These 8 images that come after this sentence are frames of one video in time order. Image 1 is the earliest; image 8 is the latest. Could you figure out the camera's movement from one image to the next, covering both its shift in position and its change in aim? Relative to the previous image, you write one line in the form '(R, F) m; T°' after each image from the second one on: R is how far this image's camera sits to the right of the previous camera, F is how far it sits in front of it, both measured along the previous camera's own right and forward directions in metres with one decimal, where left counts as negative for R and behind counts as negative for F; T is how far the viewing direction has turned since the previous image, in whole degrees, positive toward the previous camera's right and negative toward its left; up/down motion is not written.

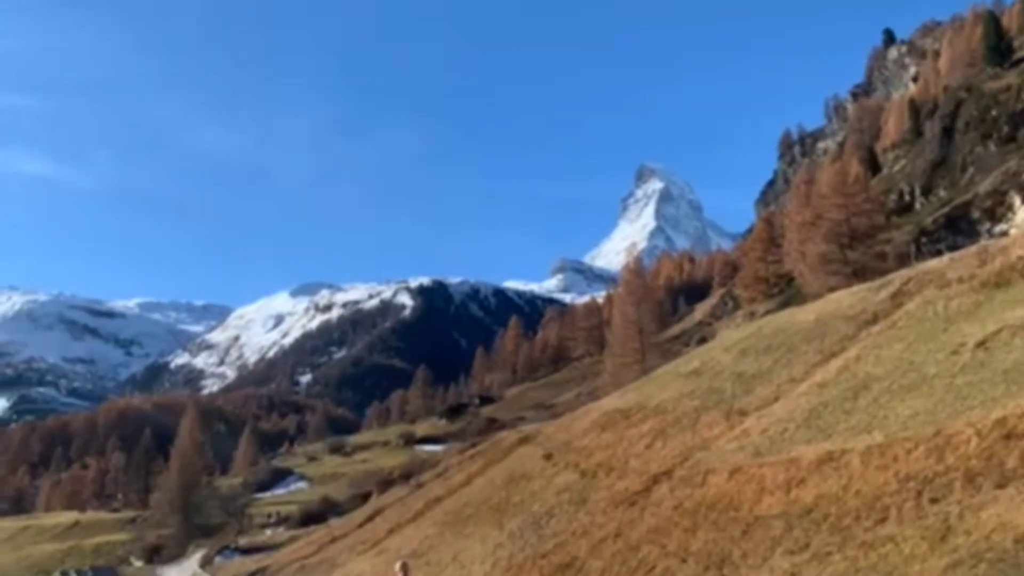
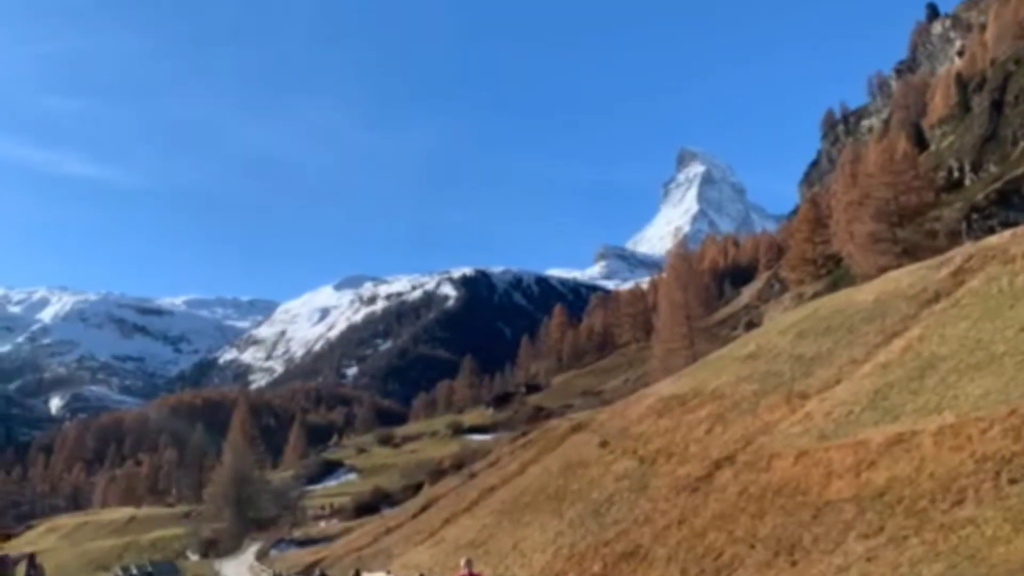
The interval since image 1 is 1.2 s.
(-0.9, +0.5) m; -2°
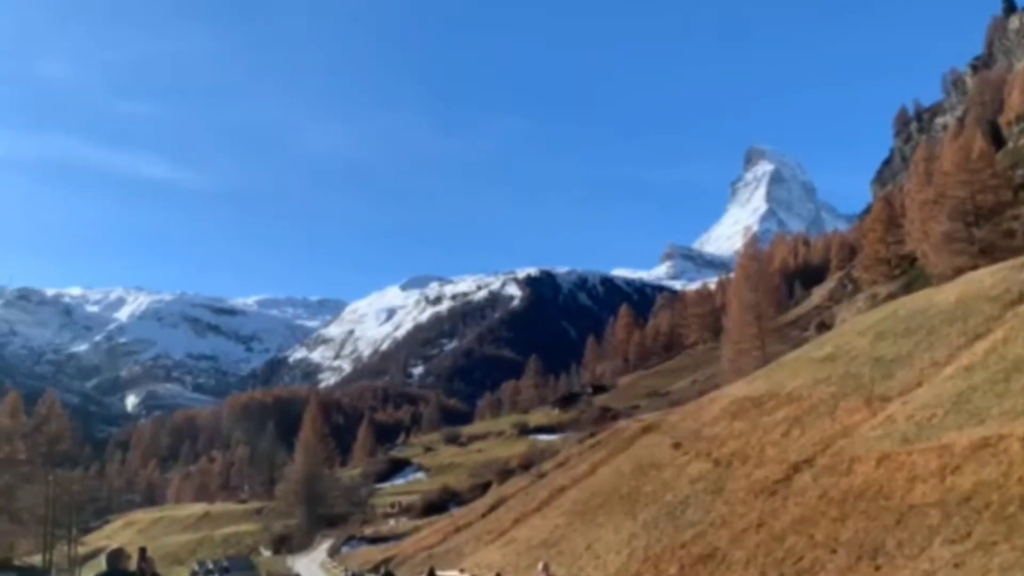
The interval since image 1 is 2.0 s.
(-0.7, -0.2) m; -3°
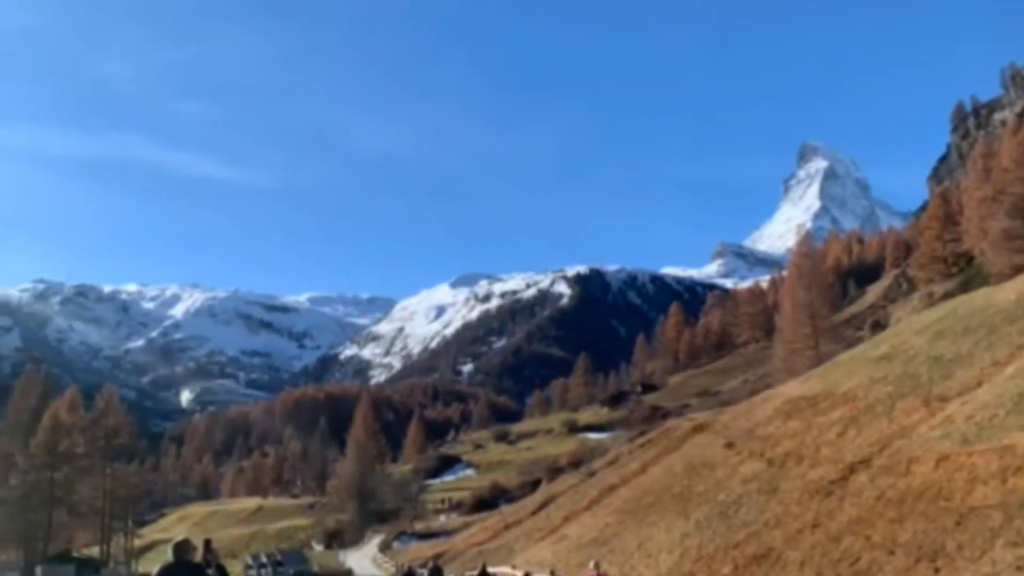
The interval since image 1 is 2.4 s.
(-0.2, -0.1) m; -3°
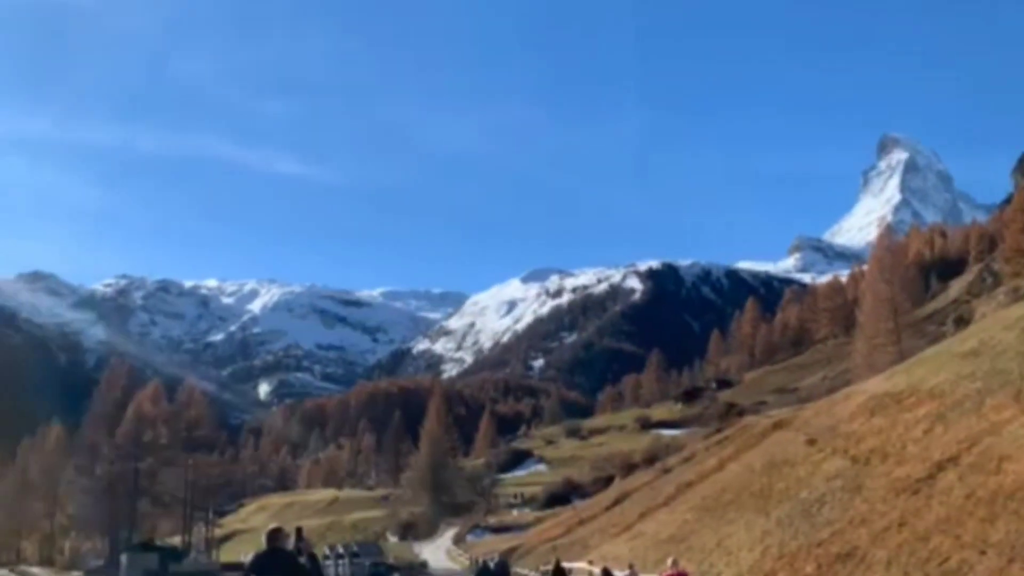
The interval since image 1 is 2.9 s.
(-0.4, +0.2) m; -4°
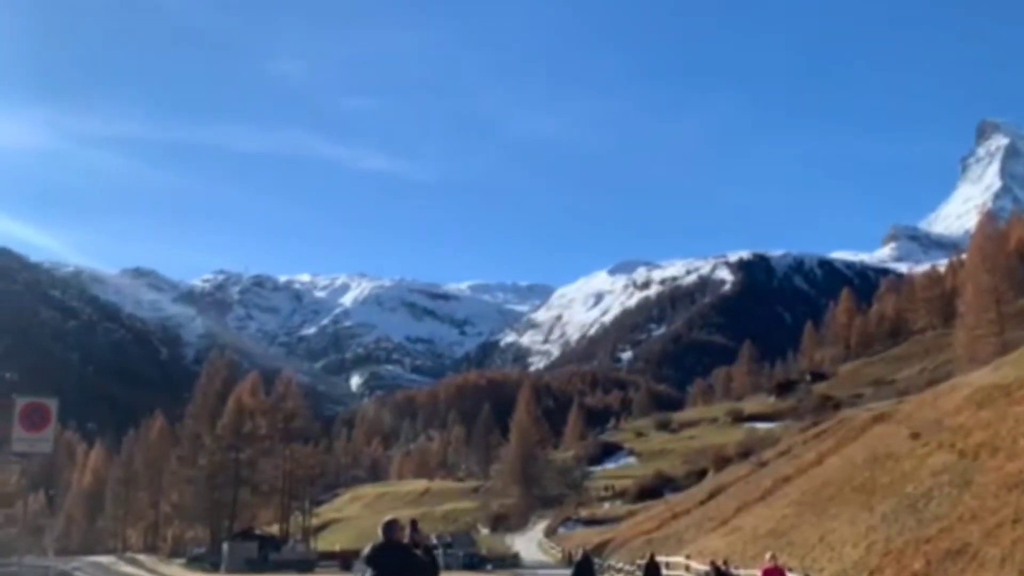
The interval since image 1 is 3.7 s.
(-0.6, +0.1) m; -5°
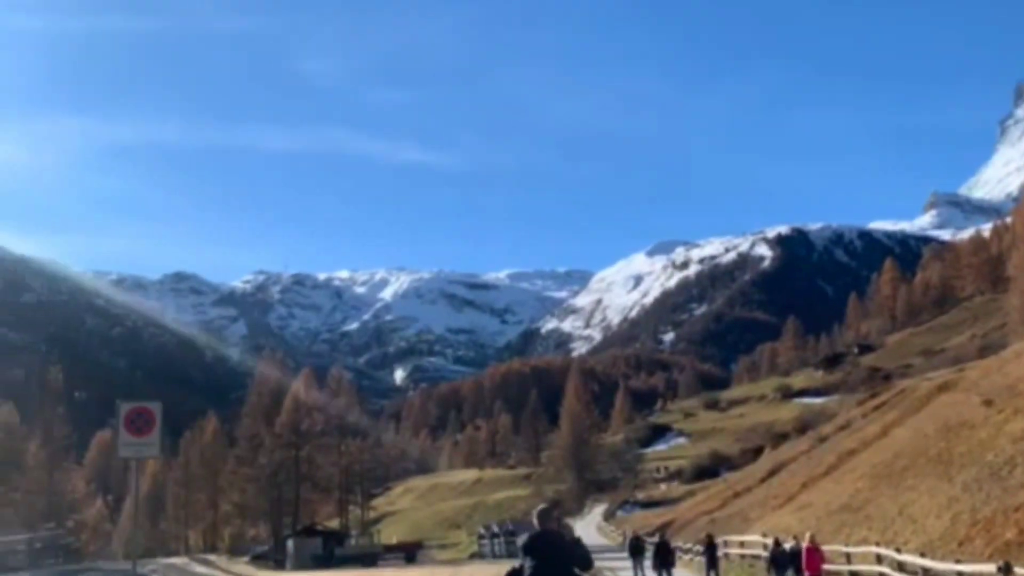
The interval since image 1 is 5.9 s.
(-2.3, +0.2) m; -1°
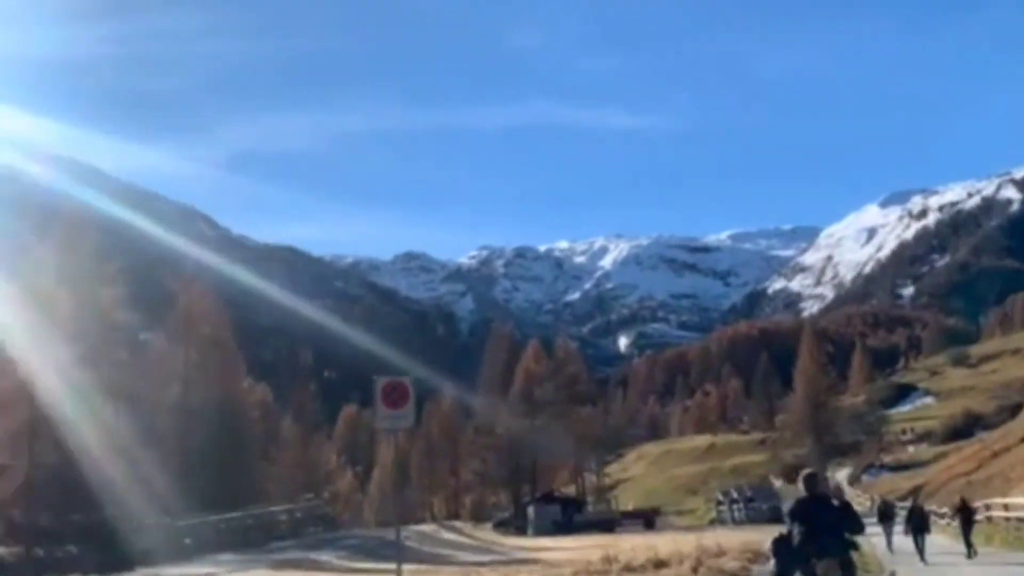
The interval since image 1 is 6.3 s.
(-0.8, +0.3) m; -12°
